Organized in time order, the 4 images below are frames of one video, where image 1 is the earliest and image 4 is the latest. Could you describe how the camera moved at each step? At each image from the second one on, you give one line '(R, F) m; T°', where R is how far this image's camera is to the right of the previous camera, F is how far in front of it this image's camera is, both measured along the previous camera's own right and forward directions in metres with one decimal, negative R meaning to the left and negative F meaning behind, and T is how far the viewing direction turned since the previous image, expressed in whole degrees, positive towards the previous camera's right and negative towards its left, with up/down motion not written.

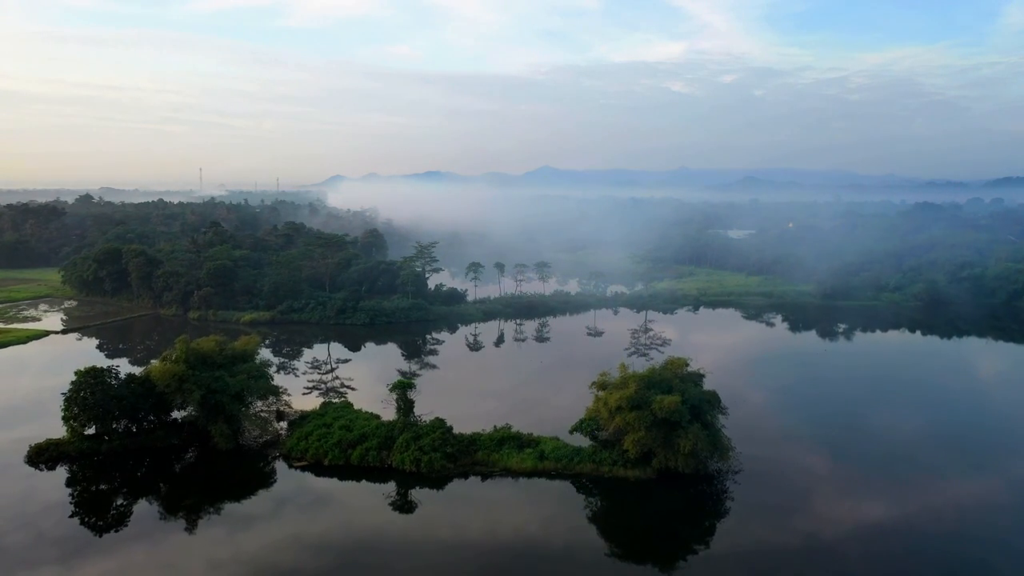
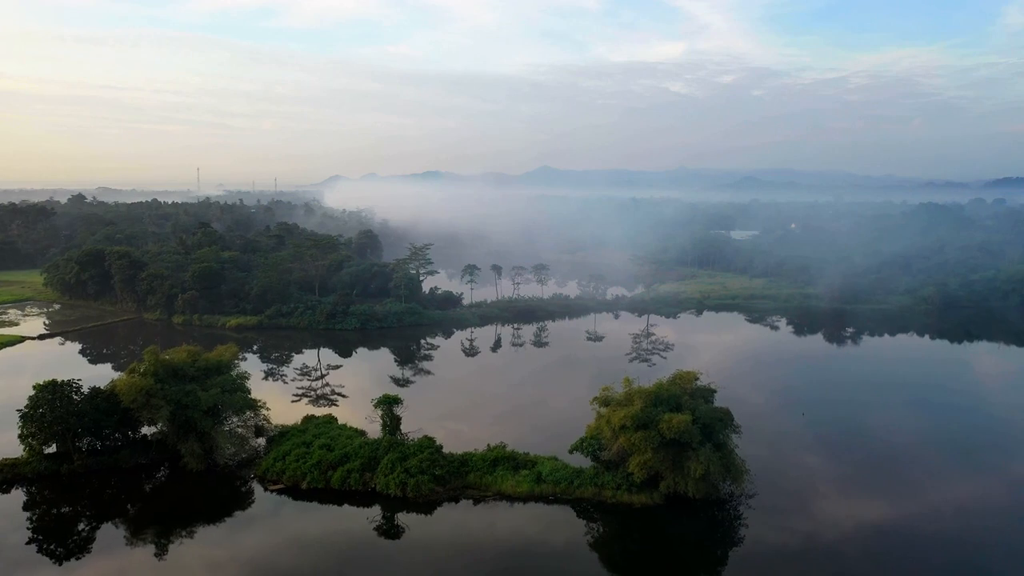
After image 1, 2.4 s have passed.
(+0.1, +1.3) m; 0°
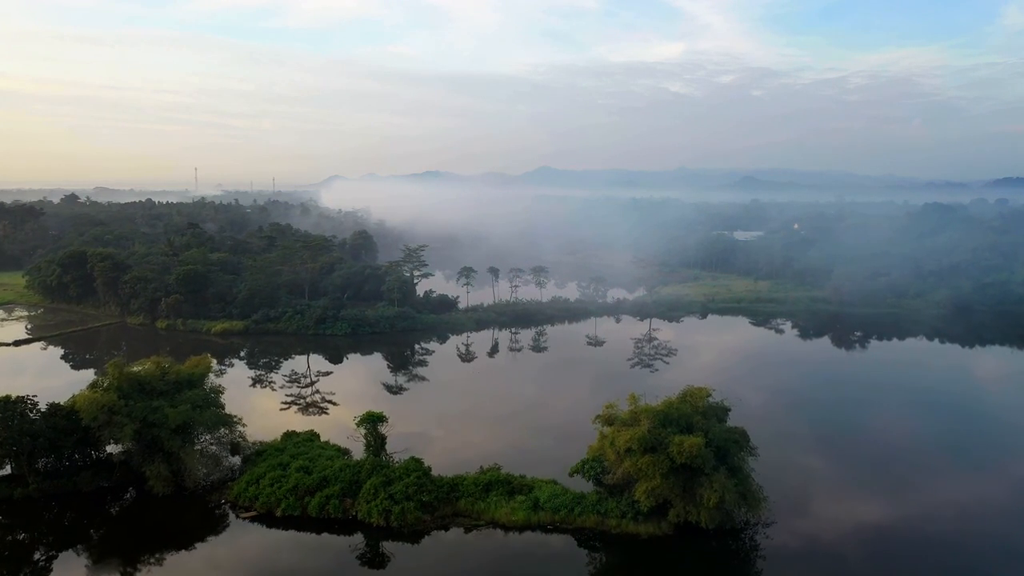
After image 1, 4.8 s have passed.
(+0.1, +1.3) m; 0°
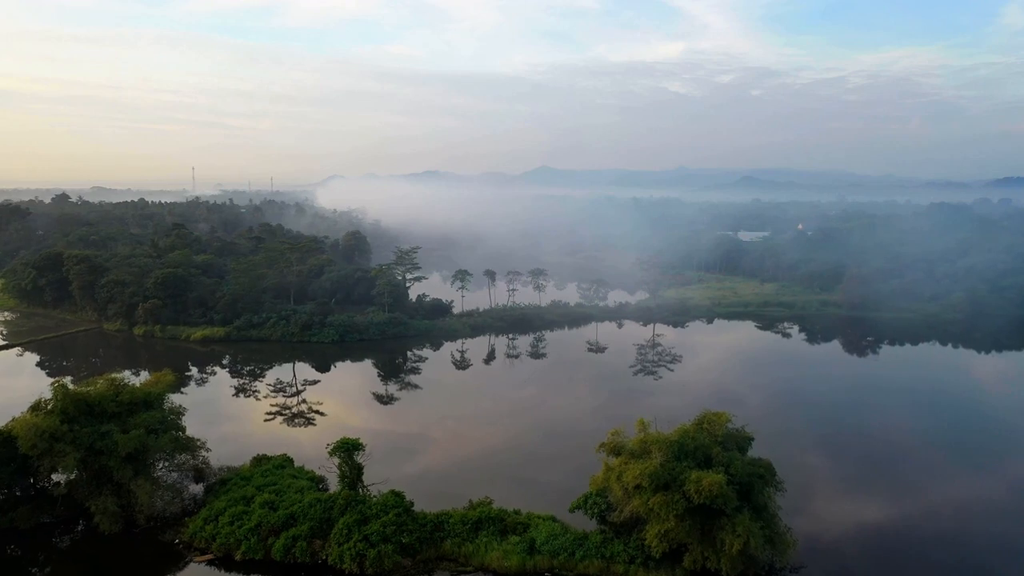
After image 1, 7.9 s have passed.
(+0.1, +1.7) m; 0°
